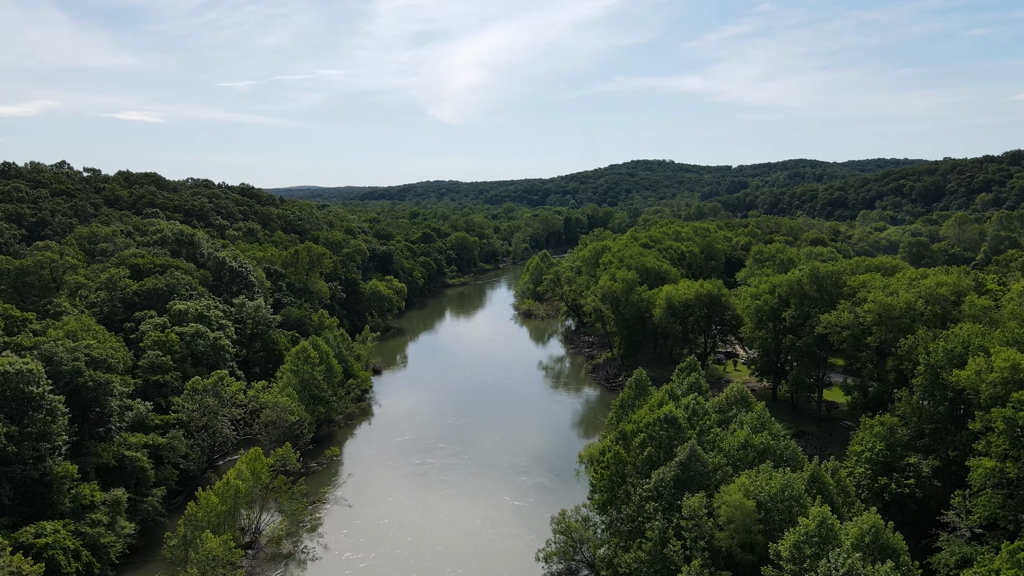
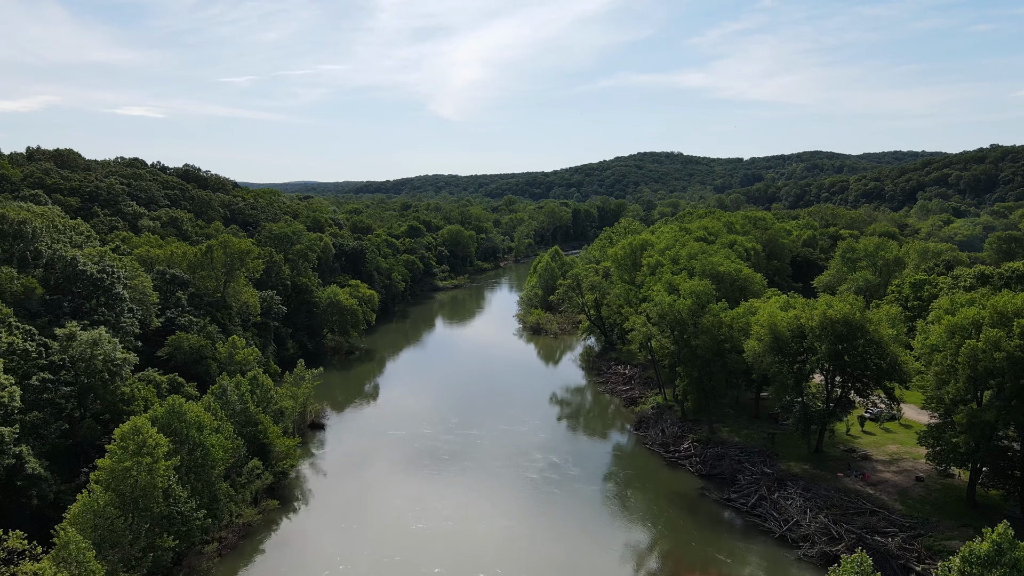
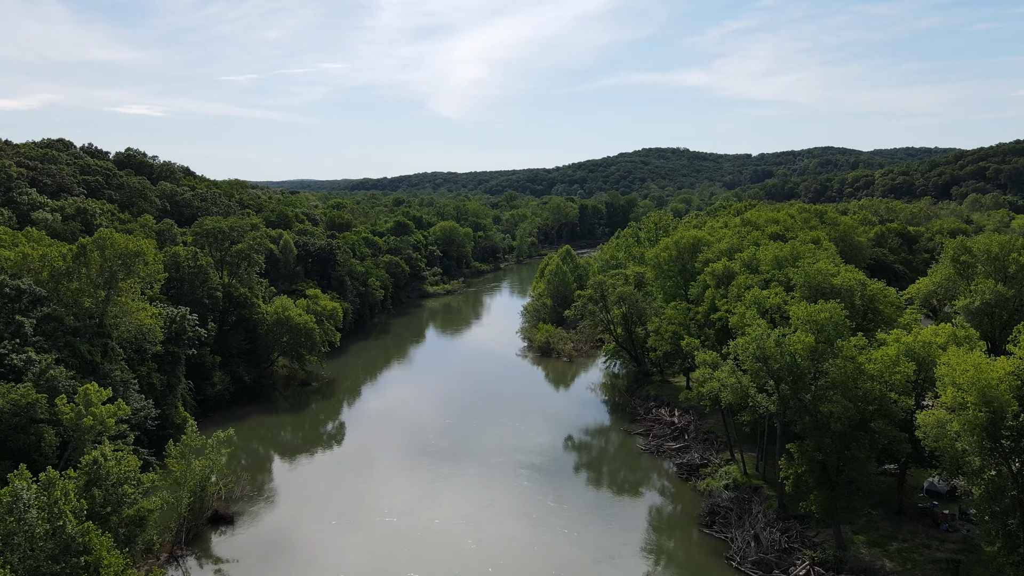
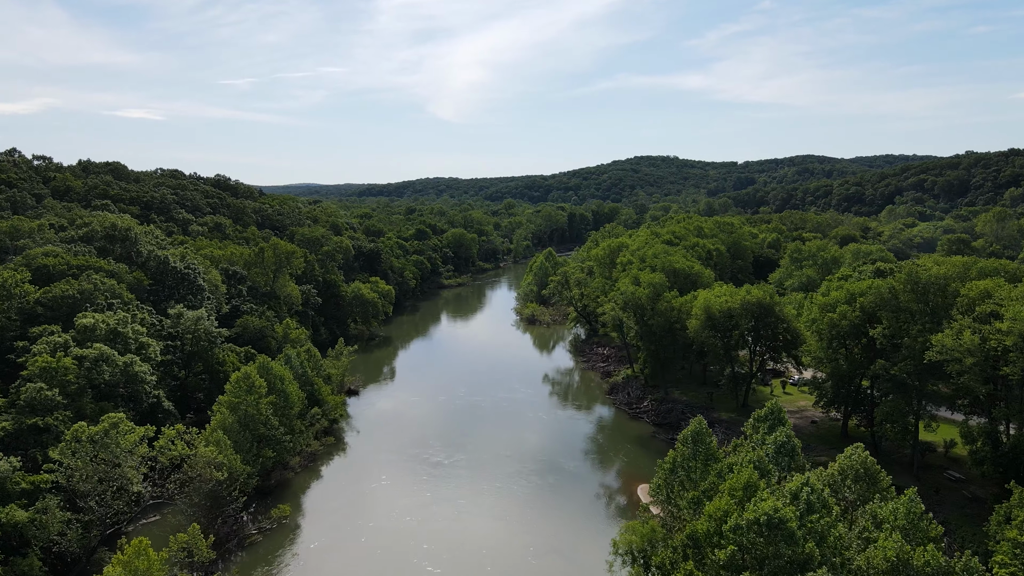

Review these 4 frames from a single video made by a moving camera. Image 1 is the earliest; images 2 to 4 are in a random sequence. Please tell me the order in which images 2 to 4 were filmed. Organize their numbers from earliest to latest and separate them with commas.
4, 2, 3
